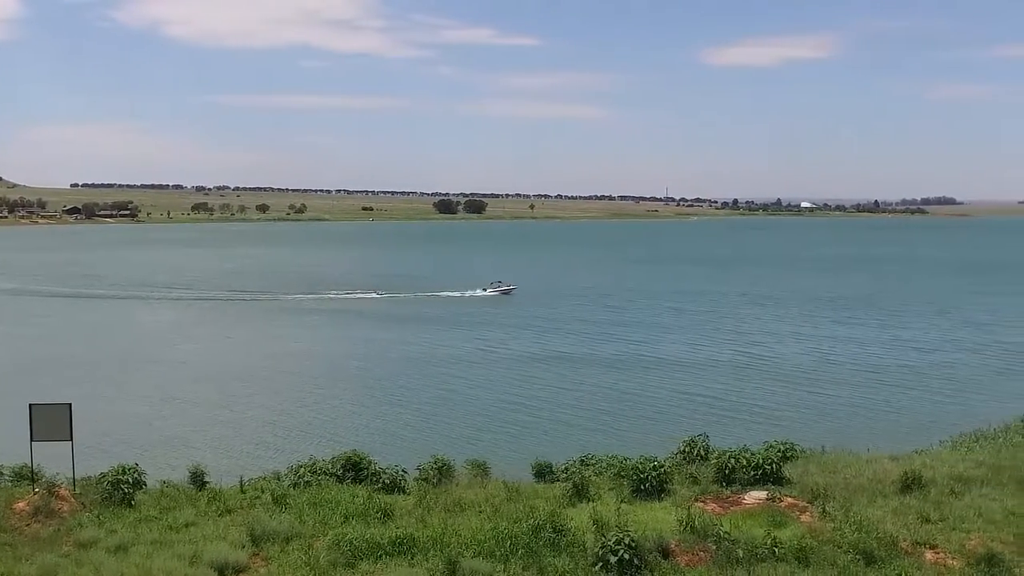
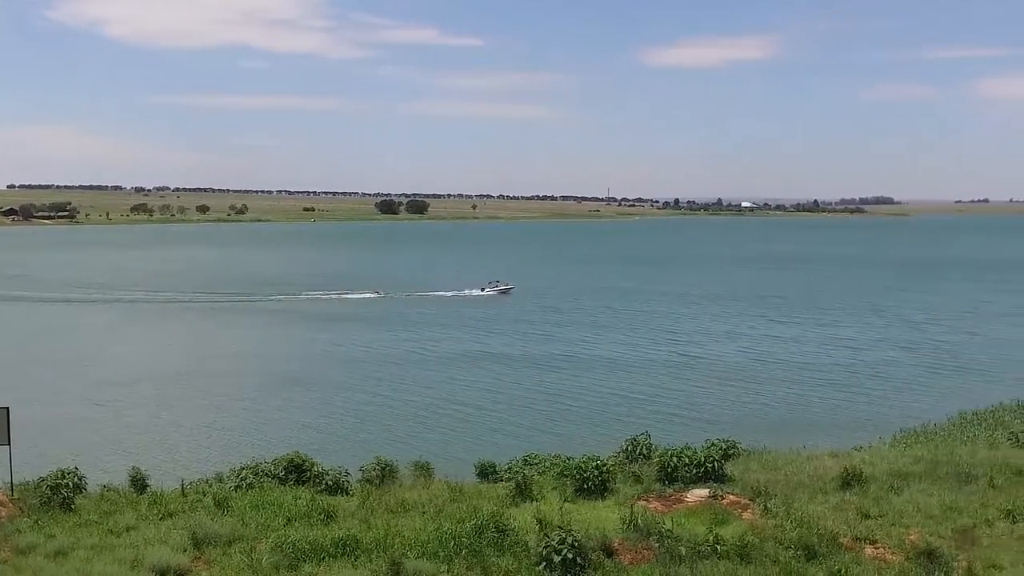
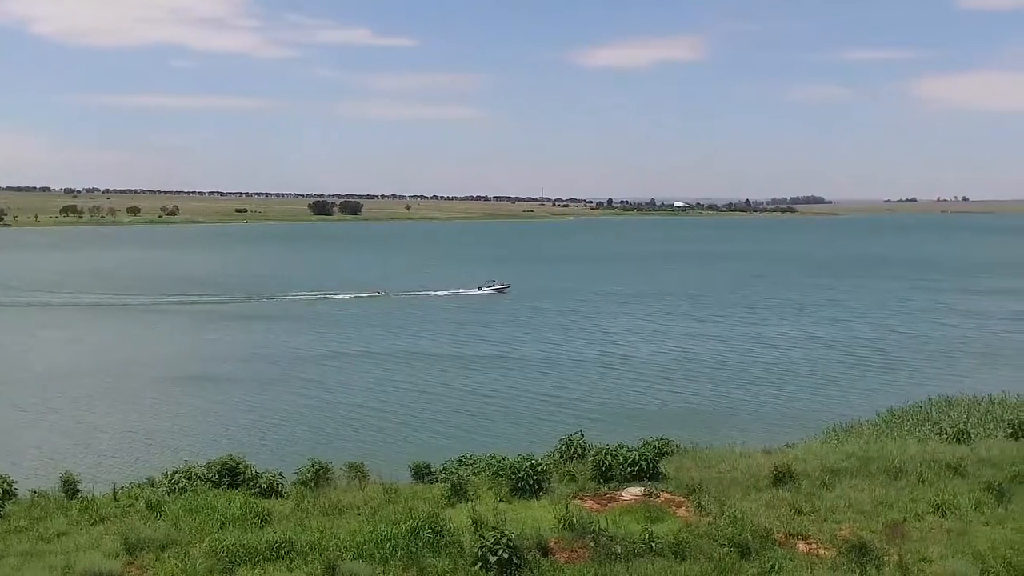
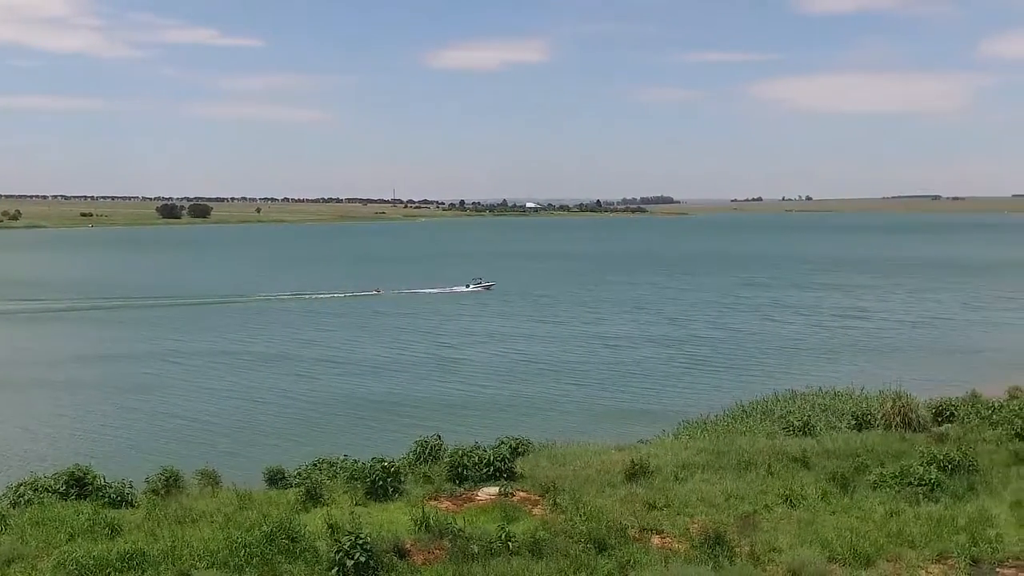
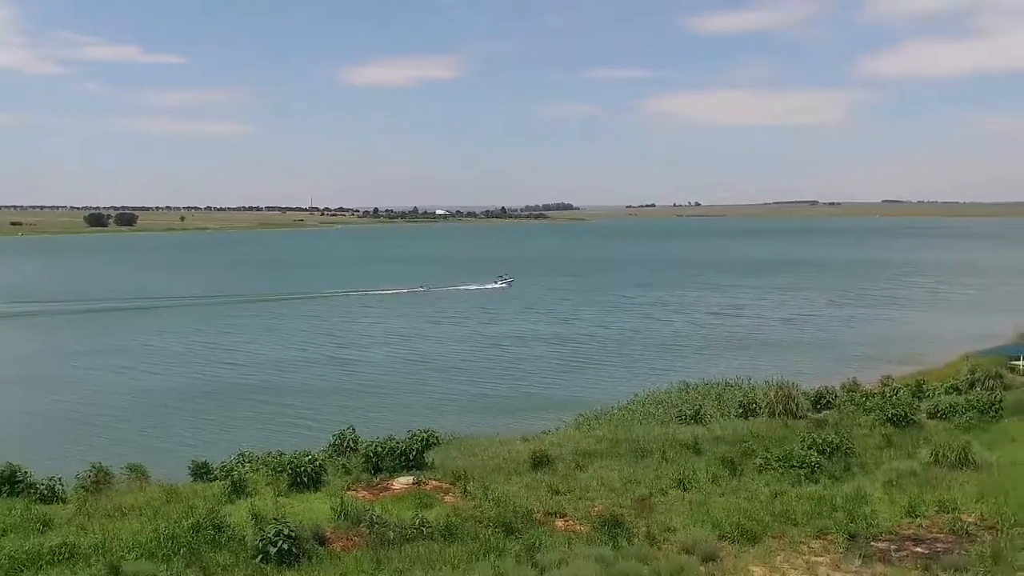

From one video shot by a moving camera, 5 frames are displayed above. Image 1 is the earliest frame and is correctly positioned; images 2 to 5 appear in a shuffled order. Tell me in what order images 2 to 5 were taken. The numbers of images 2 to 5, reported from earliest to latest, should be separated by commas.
2, 3, 4, 5
